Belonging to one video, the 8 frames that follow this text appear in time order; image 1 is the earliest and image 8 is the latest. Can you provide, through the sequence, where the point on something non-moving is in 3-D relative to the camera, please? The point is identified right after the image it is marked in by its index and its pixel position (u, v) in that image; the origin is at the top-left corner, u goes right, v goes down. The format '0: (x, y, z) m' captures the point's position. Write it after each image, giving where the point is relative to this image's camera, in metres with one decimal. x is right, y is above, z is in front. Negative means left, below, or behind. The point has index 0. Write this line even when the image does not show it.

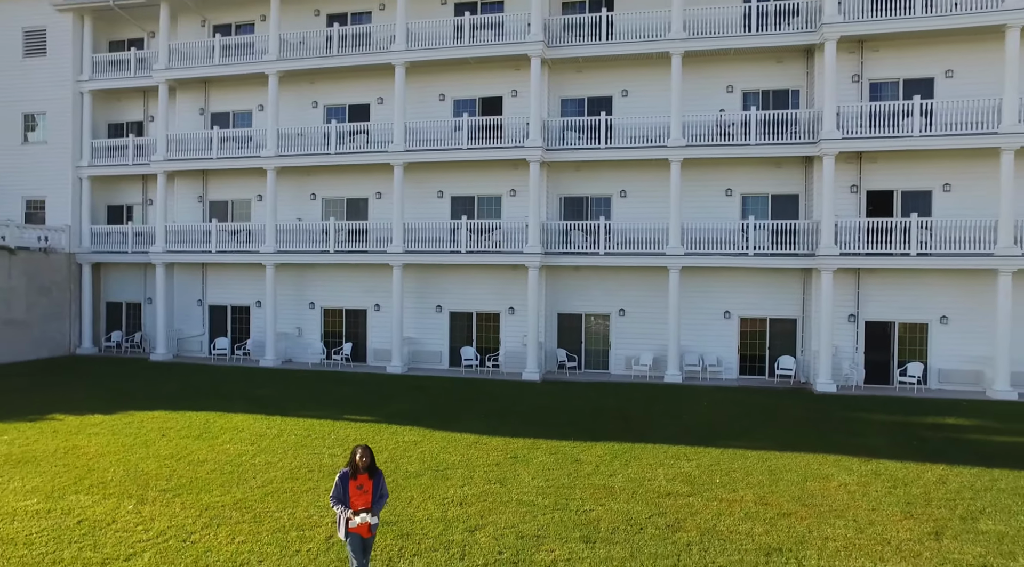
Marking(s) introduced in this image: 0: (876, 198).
0: (+9.9, +2.3, +18.9) m
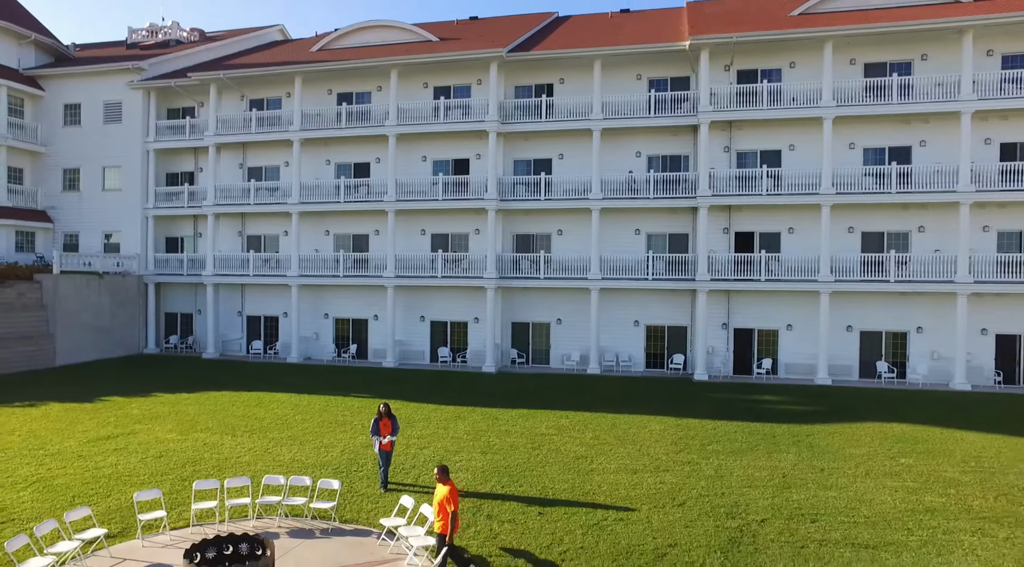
0: (+8.5, +1.7, +25.7) m
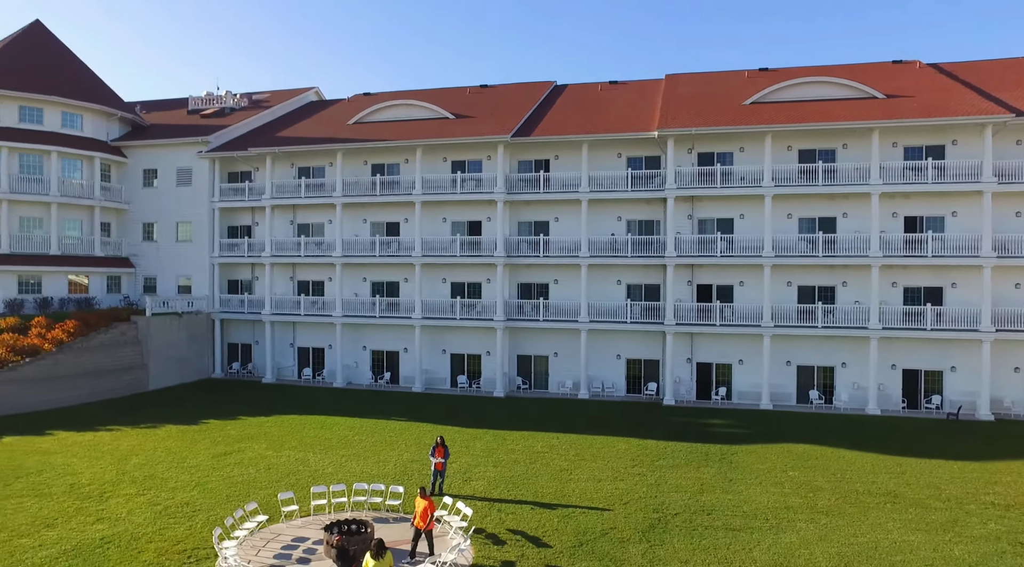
0: (+8.7, -0.3, +31.7) m
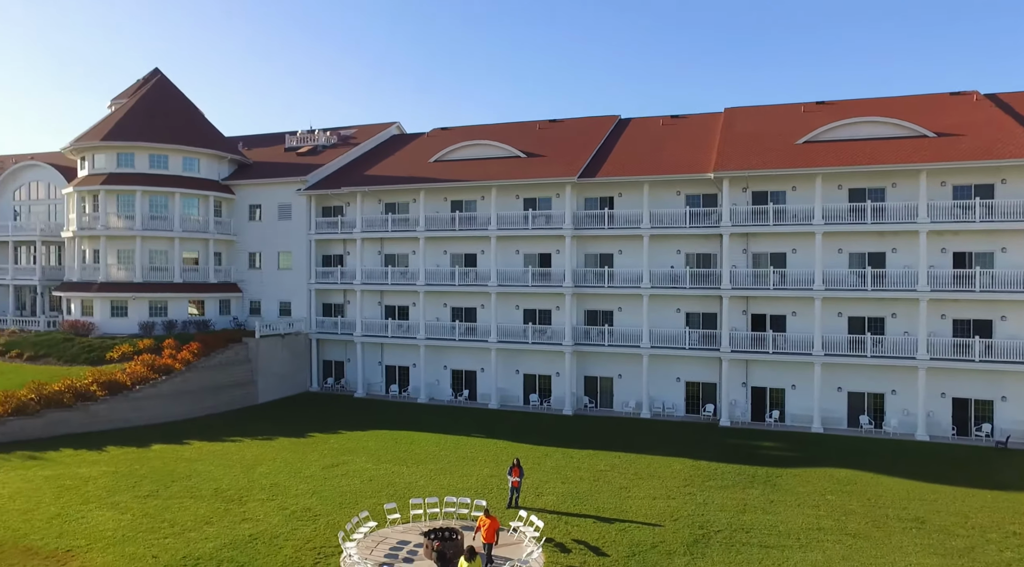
0: (+12.0, -1.7, +33.9) m
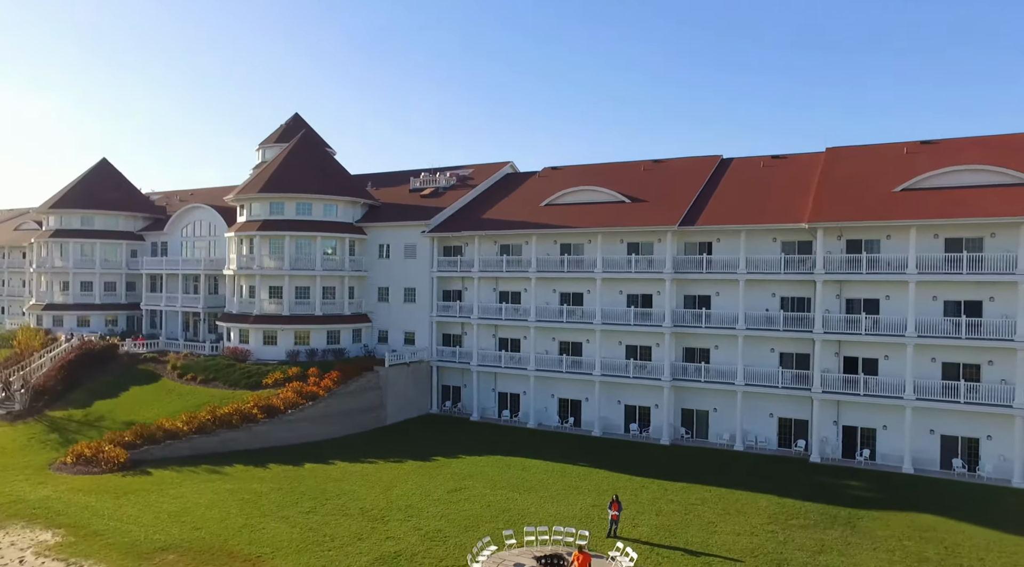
0: (+17.2, -3.9, +35.4) m
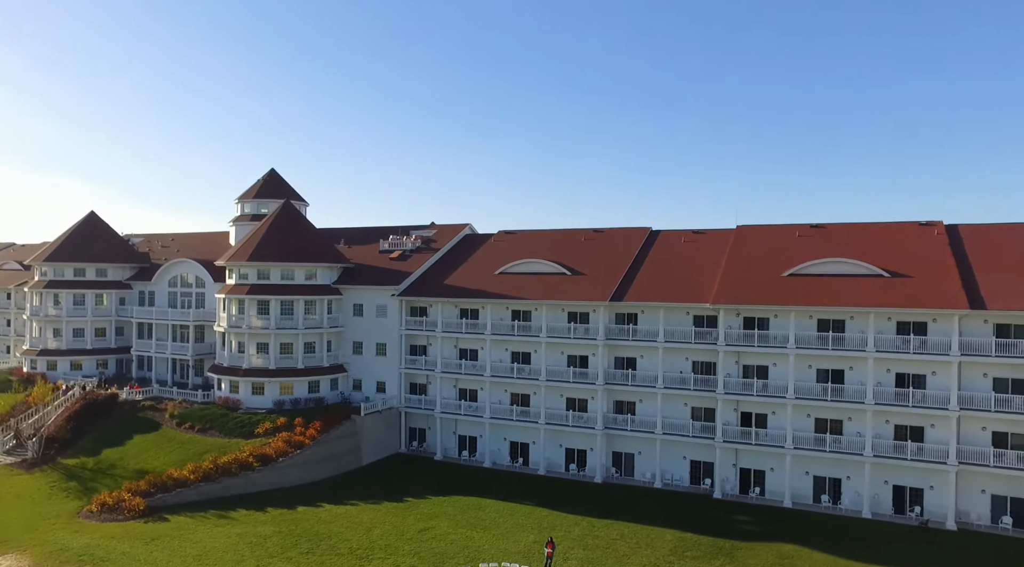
0: (+14.6, -8.3, +43.7) m
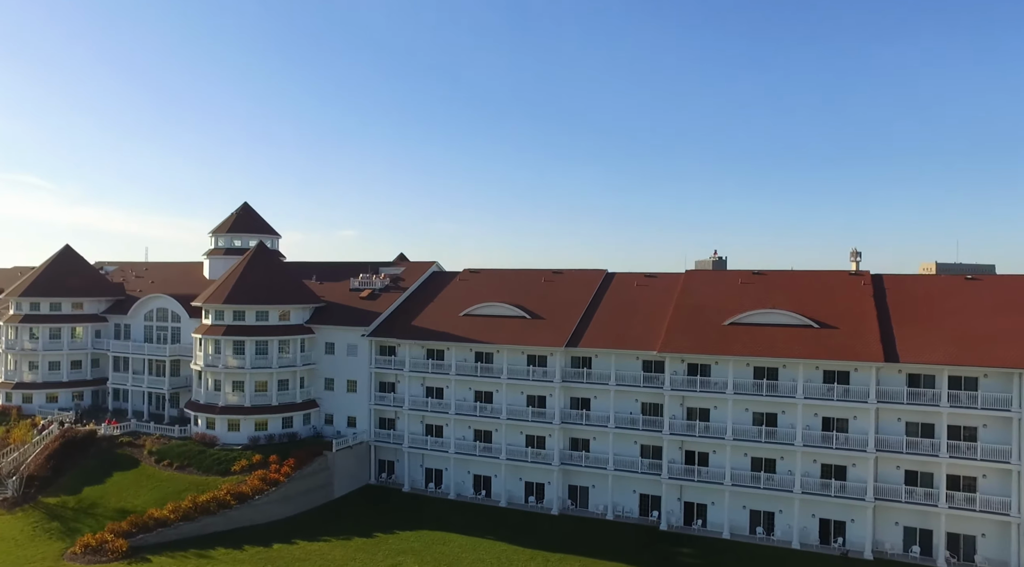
0: (+12.1, -11.6, +47.7) m
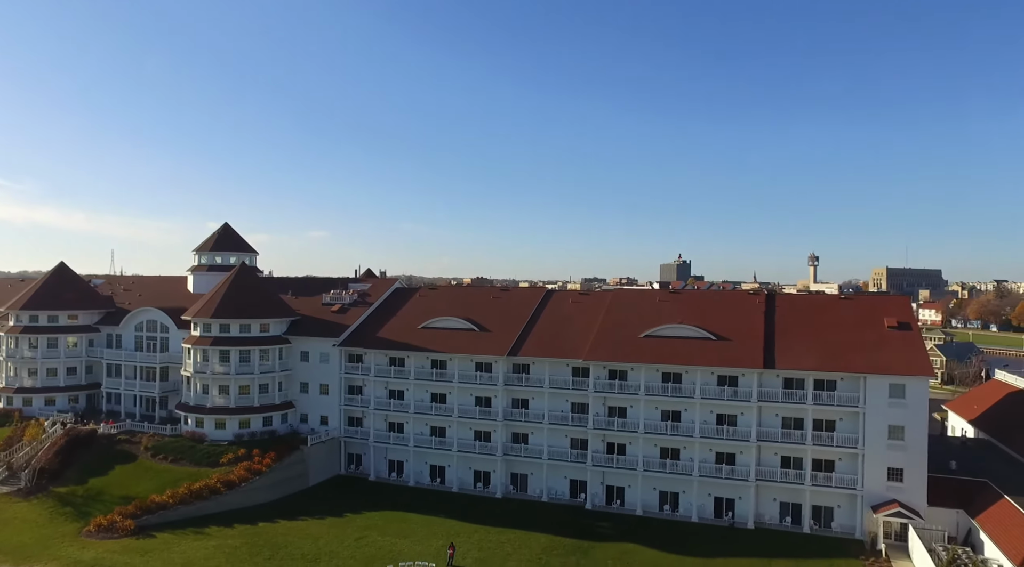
0: (+8.0, -13.1, +57.0) m
